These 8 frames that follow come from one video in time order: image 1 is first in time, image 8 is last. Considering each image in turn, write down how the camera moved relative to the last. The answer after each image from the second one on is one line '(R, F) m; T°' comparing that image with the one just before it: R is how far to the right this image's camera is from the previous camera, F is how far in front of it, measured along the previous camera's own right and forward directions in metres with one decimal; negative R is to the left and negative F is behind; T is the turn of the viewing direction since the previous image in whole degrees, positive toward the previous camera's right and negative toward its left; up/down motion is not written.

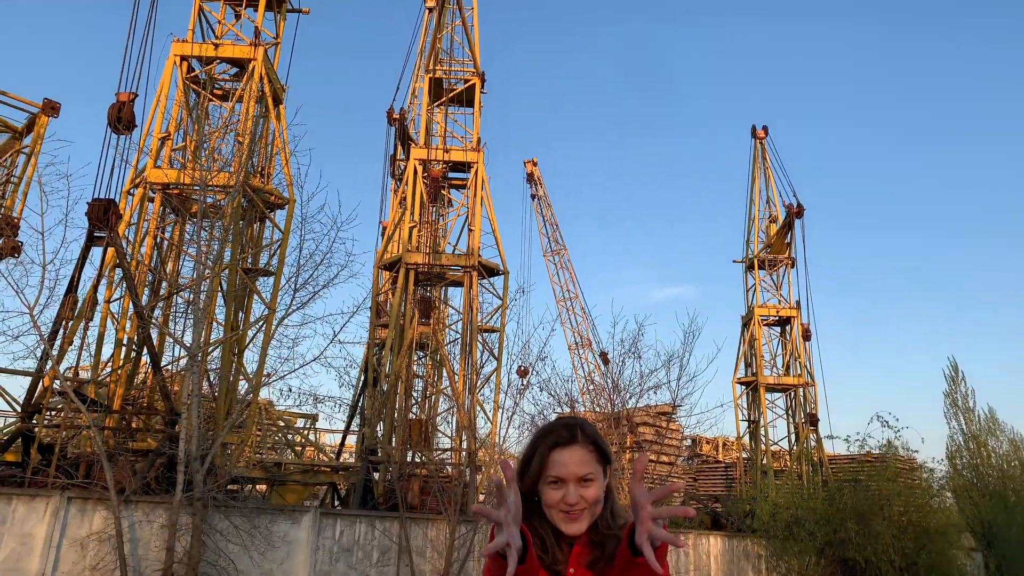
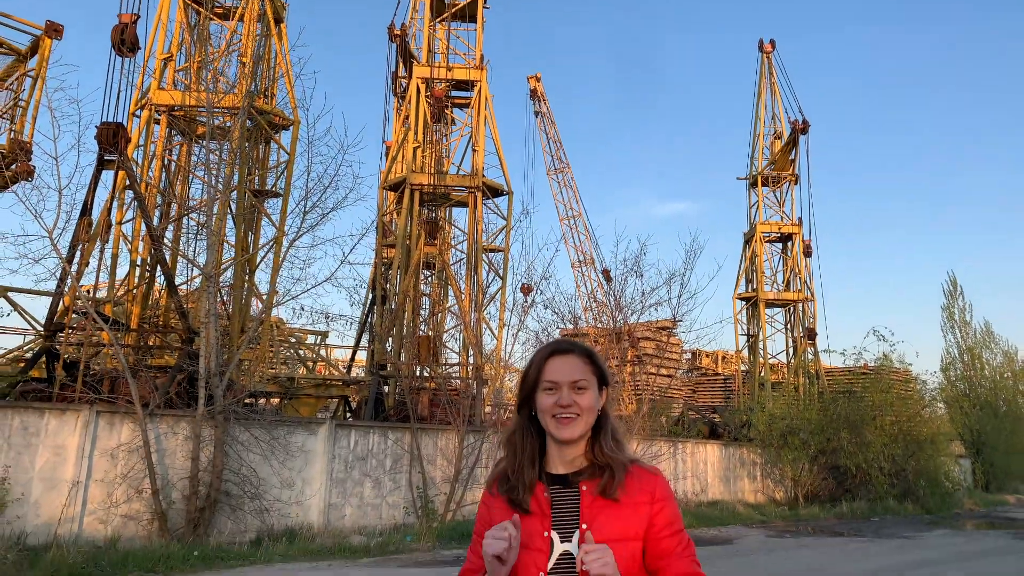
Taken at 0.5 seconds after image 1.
(0.0, -0.3) m; 0°
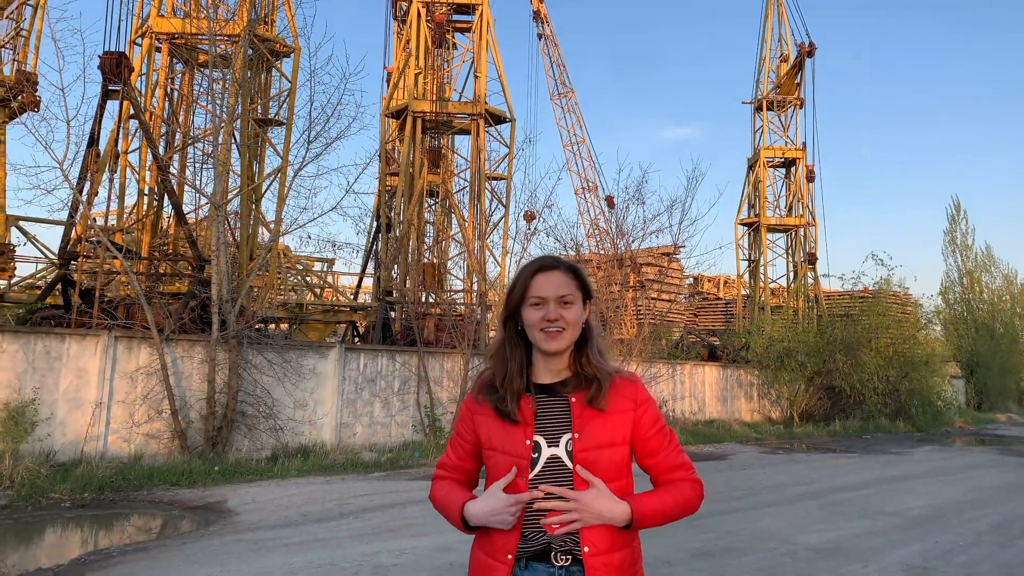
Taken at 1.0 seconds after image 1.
(0.0, -0.3) m; 0°
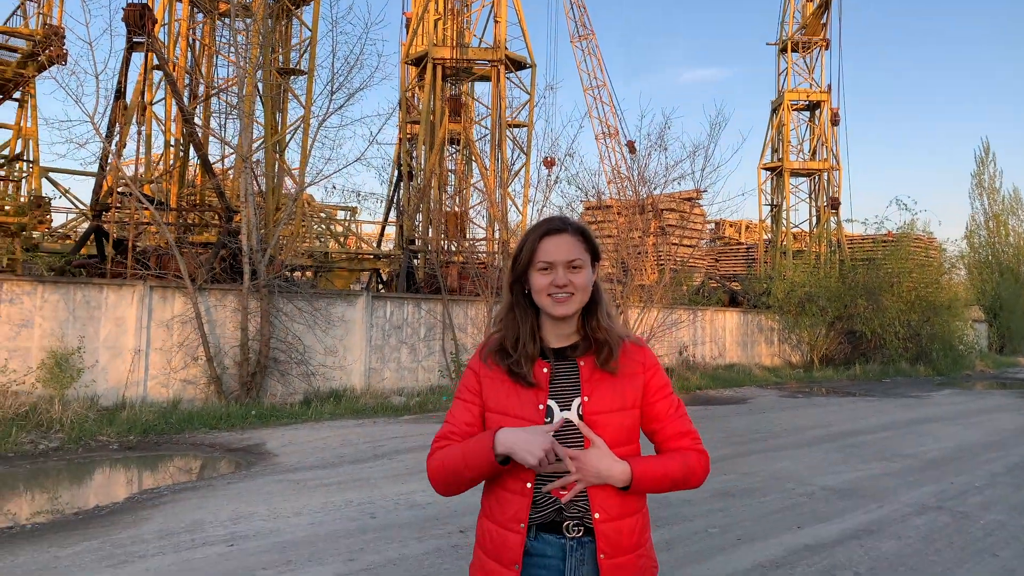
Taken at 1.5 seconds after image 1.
(-0.1, -0.2) m; -1°
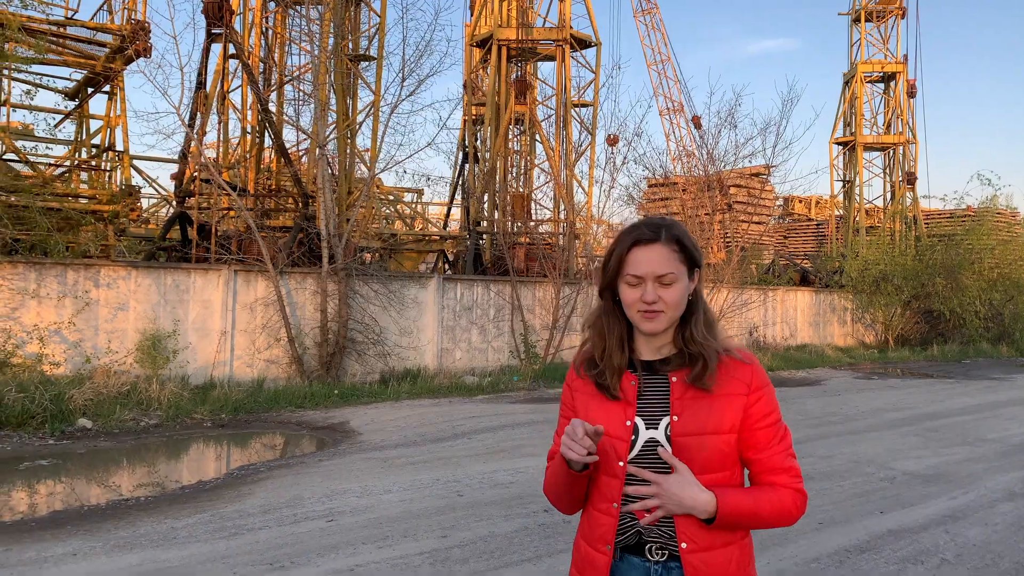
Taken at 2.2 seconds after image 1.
(-0.1, -0.1) m; -4°
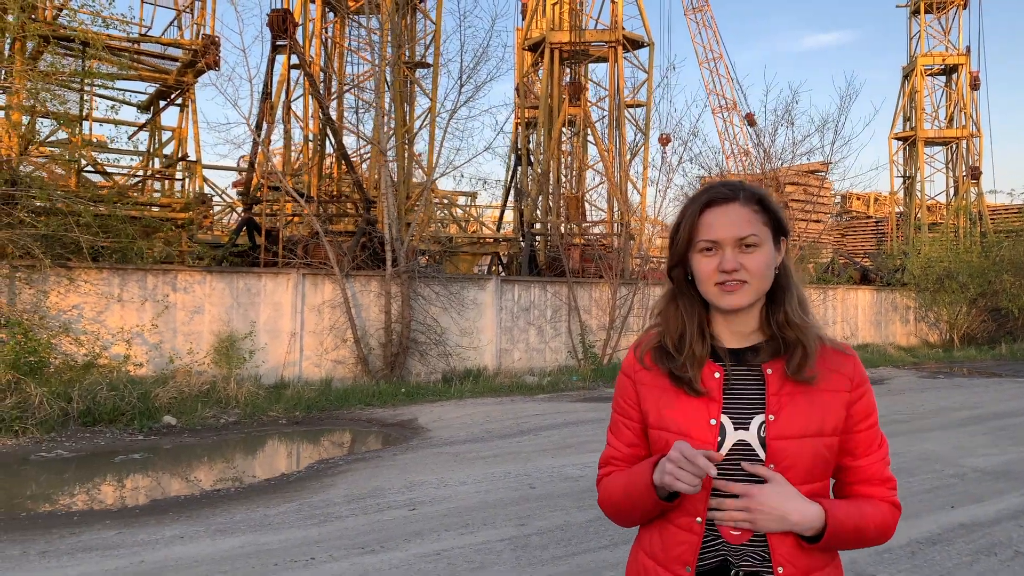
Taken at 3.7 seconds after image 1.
(-0.1, -0.2) m; -4°
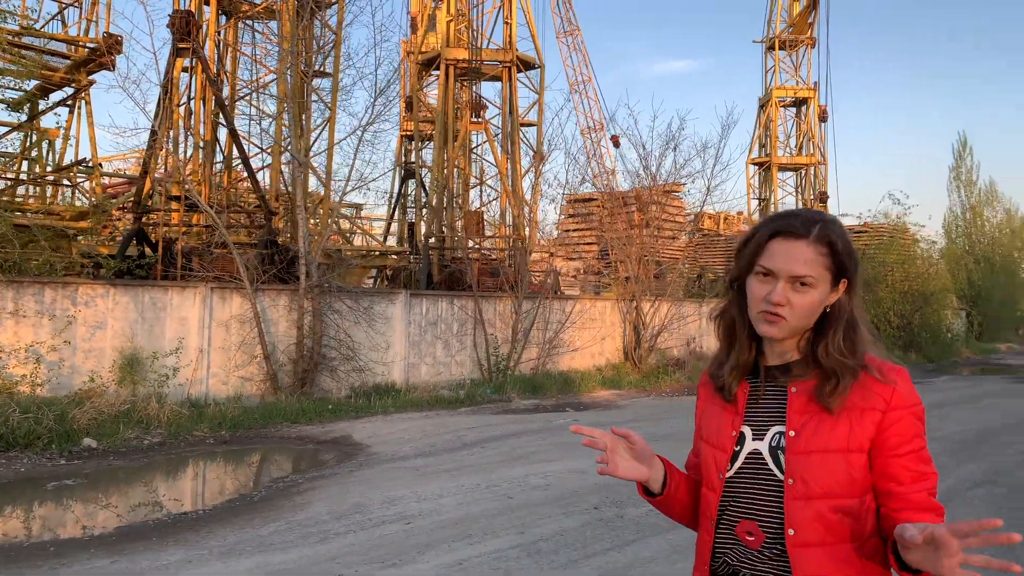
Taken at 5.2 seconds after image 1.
(-0.9, -0.1) m; +10°
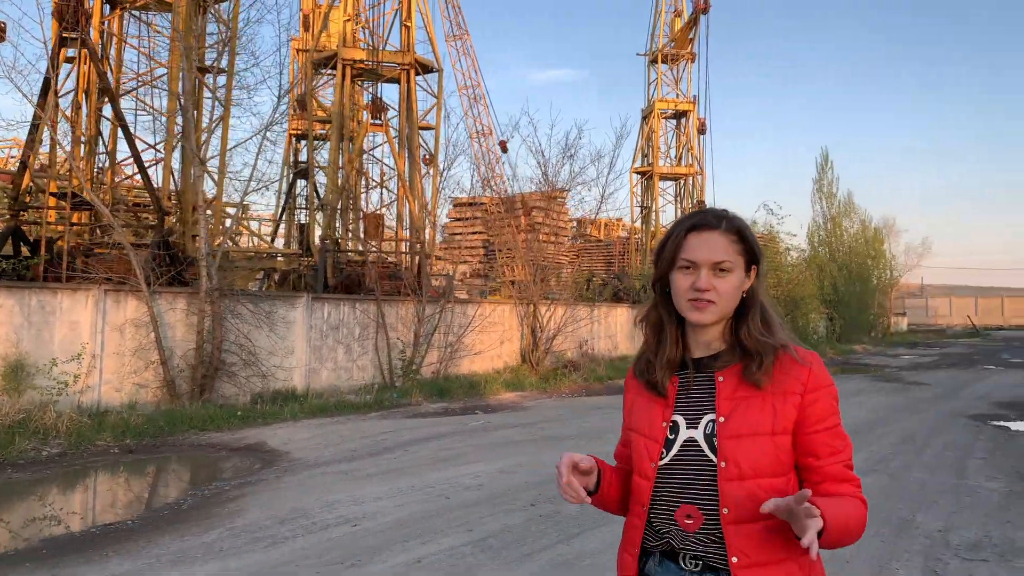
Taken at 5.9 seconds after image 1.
(-0.4, -0.2) m; +8°
